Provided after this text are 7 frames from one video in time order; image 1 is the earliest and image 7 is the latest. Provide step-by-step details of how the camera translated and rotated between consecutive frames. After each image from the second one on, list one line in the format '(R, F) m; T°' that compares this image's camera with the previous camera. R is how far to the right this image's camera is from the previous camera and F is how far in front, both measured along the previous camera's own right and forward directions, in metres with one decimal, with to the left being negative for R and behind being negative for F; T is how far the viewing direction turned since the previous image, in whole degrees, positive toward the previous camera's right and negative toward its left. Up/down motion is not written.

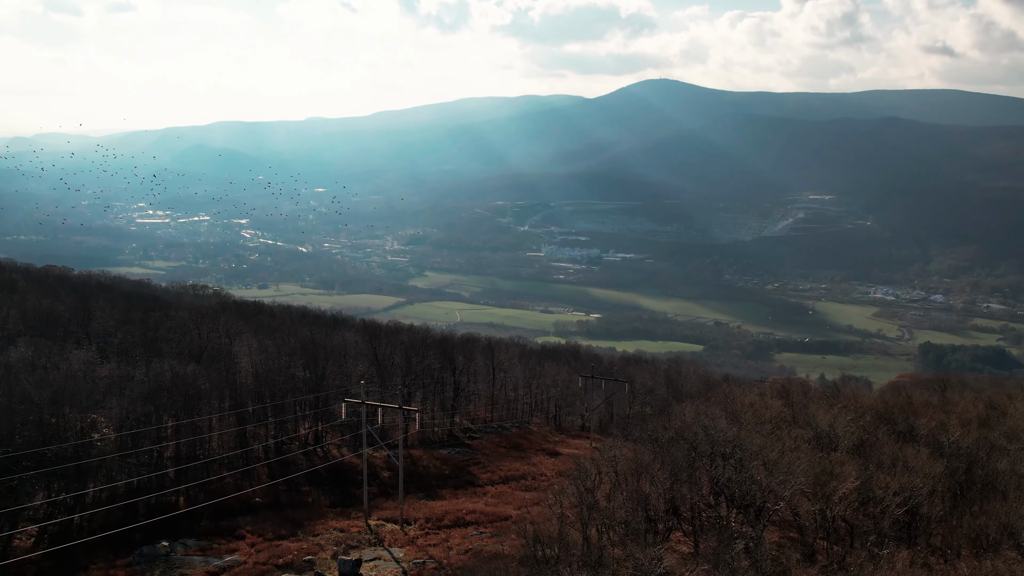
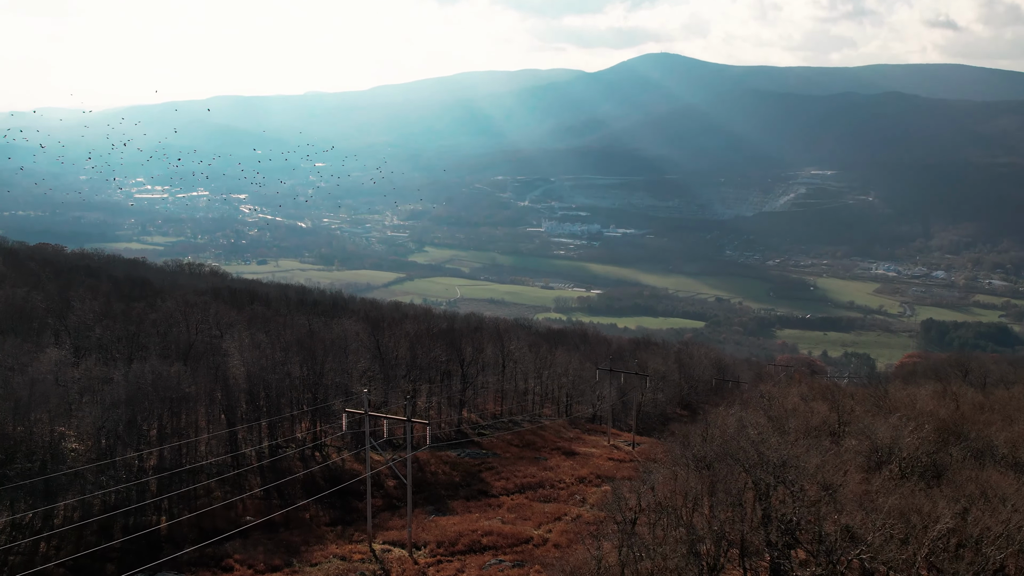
(-0.5, +2.6) m; 0°
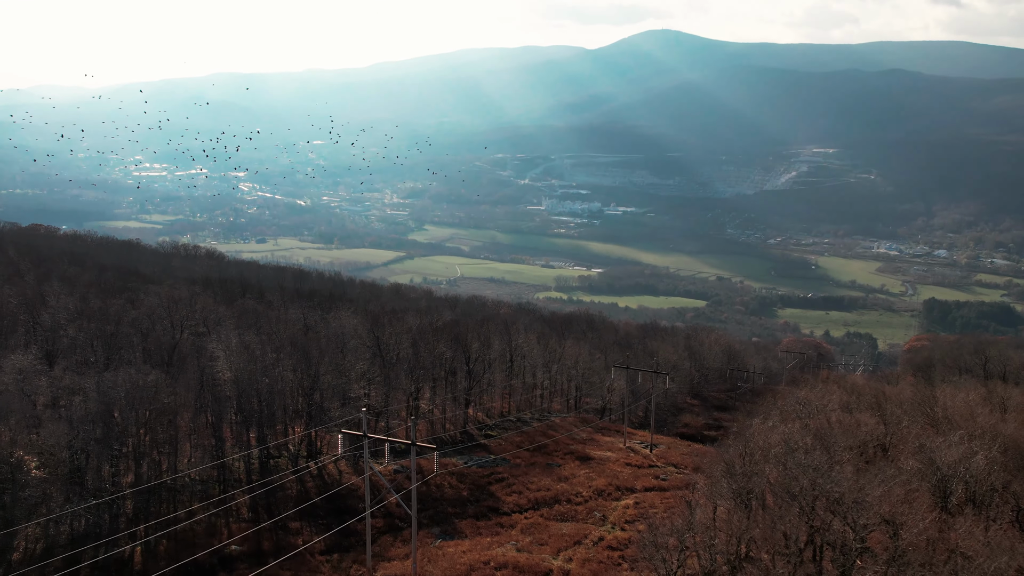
(-0.3, +2.4) m; 0°
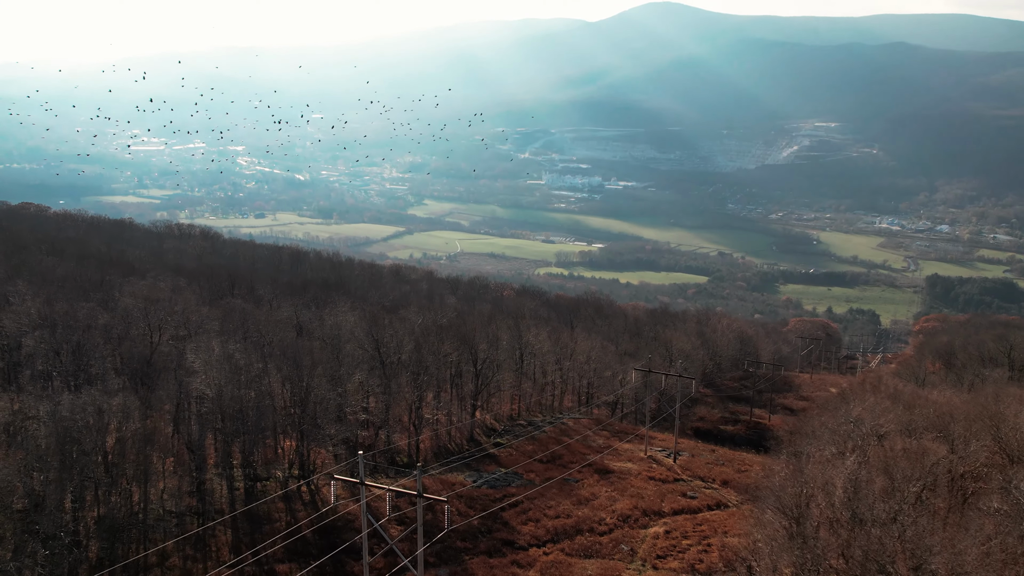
(-0.4, +2.8) m; 0°
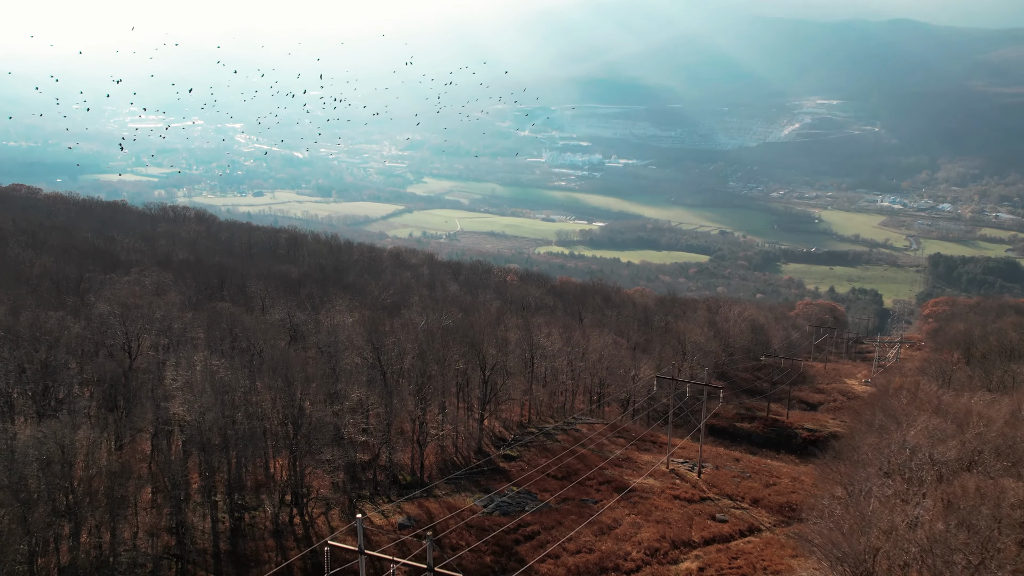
(-0.3, +2.4) m; 0°
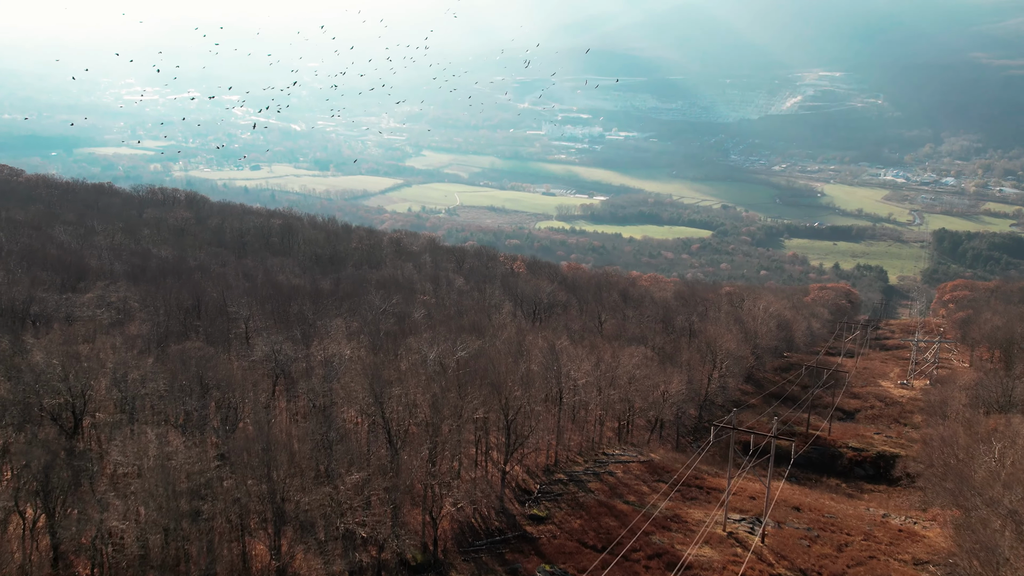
(-0.7, +4.7) m; 0°
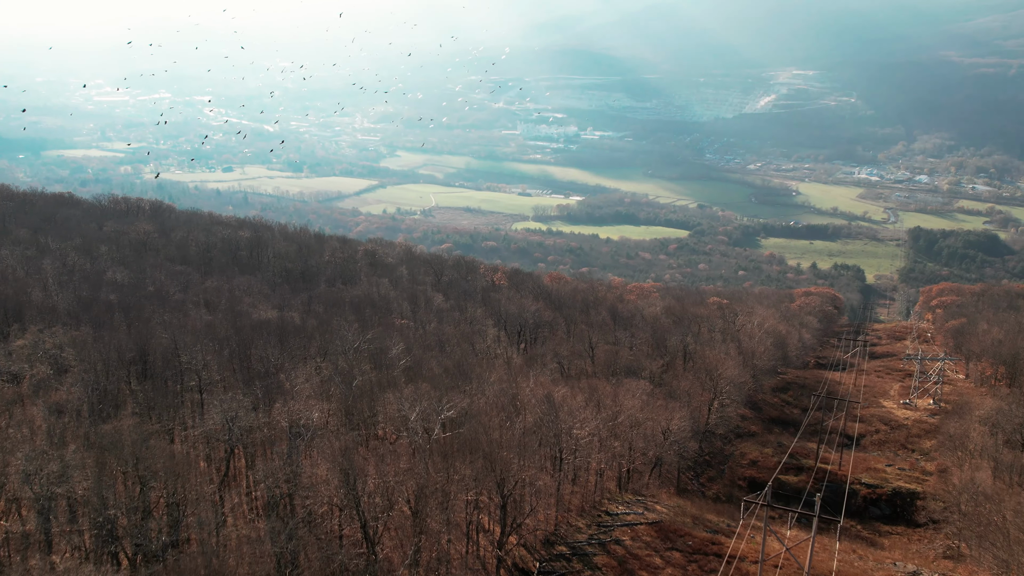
(-0.4, +3.5) m; +1°
